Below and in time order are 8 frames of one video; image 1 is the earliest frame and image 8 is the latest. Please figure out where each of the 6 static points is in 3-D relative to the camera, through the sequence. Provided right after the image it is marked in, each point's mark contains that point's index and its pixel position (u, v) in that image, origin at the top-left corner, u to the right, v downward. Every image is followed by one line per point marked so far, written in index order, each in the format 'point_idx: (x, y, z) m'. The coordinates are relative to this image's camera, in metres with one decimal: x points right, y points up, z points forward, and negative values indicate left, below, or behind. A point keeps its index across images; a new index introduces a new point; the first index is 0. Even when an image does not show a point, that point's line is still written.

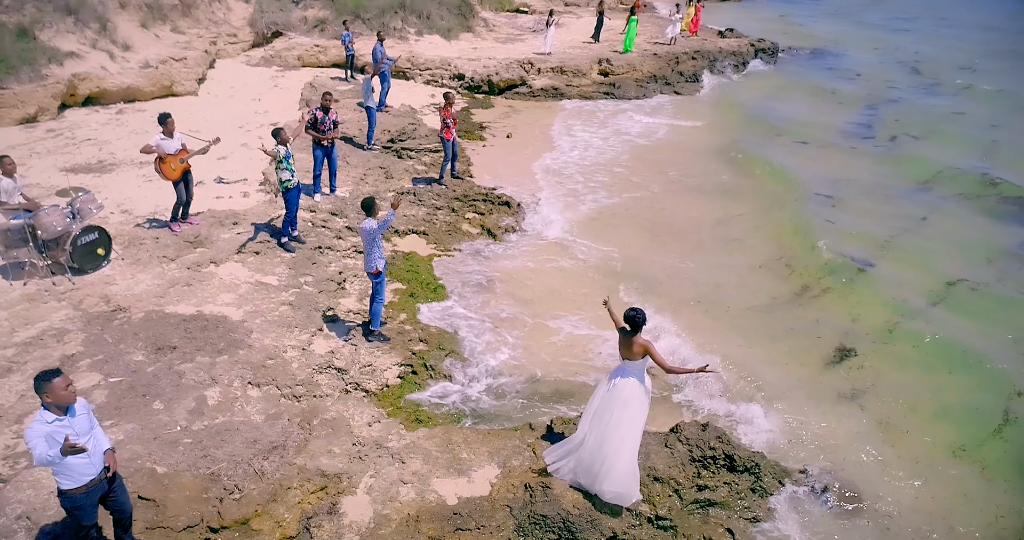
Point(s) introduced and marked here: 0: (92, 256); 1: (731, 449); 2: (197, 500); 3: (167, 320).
0: (-4.3, +0.1, +7.5) m
1: (+1.7, -1.5, +5.9) m
2: (-2.1, -1.5, +4.8) m
3: (-3.3, -0.5, +6.9) m
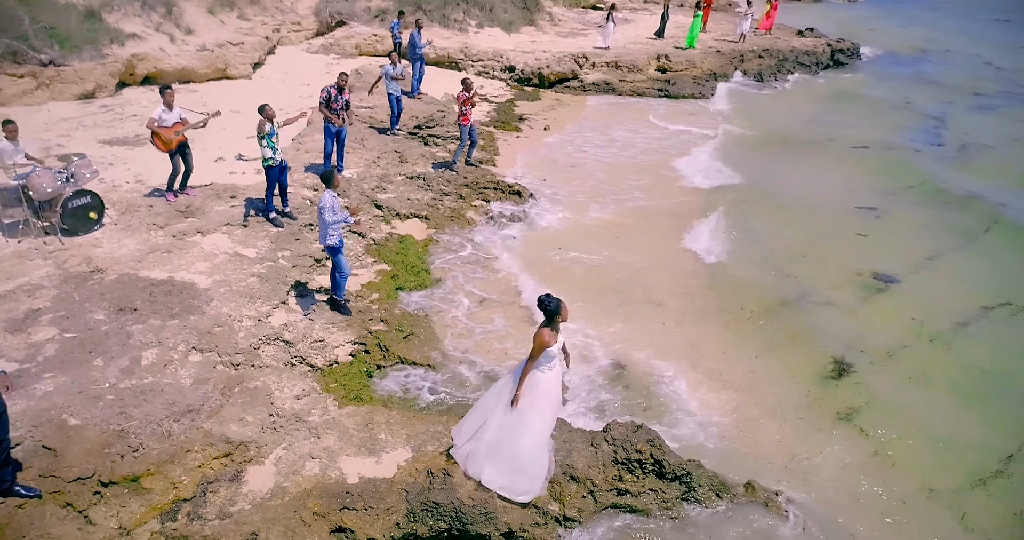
0: (-4.6, +0.5, +7.8) m
1: (+1.1, -1.4, +5.5) m
2: (-2.9, -1.2, +4.9) m
3: (-3.7, -0.1, +7.1) m
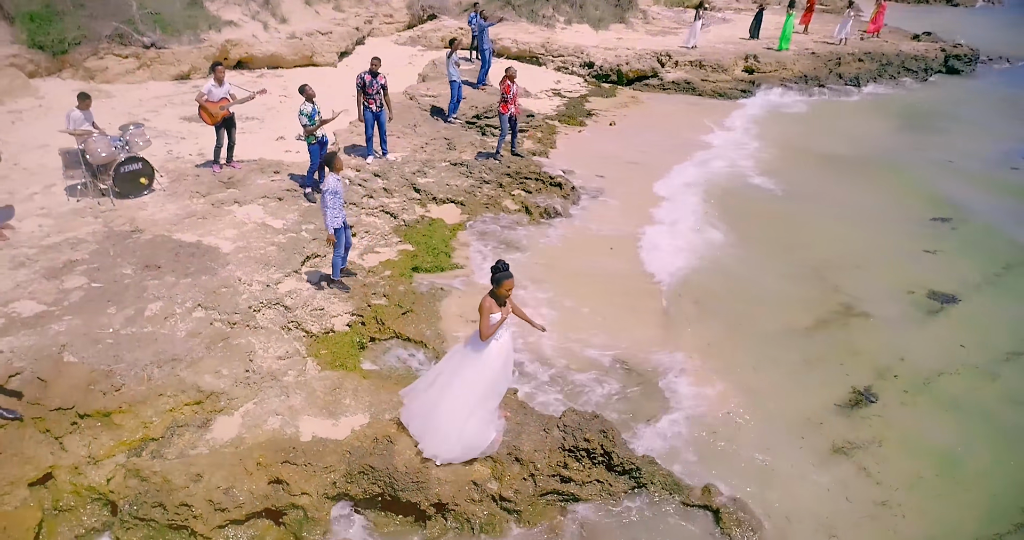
0: (-4.4, +1.0, +8.5) m
1: (+0.7, -1.3, +5.4) m
2: (-3.2, -0.9, +5.4) m
3: (-3.7, +0.3, +7.7) m
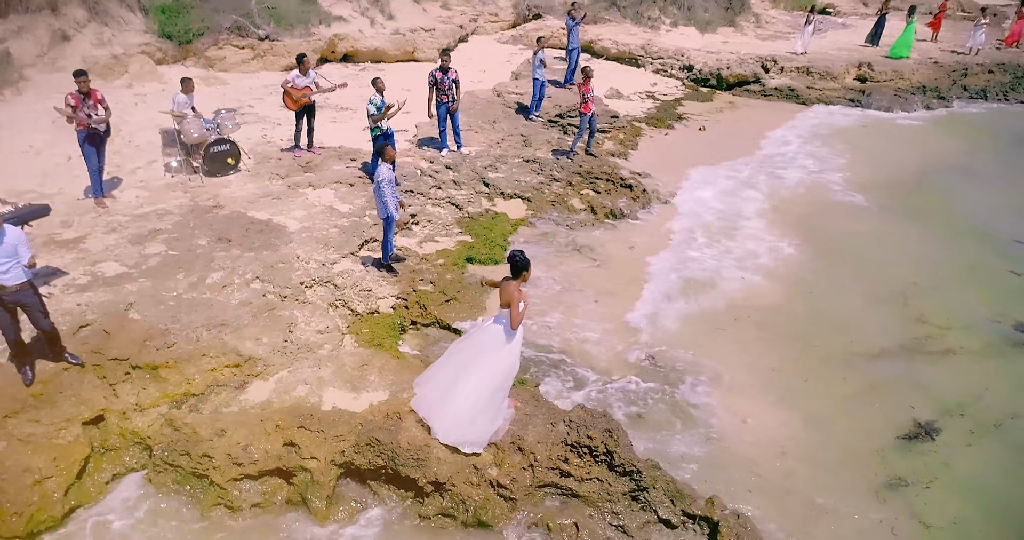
0: (-3.7, +1.4, +9.2) m
1: (+0.8, -1.3, +5.3) m
2: (-3.1, -0.6, +6.0) m
3: (-3.1, +0.6, +8.3) m
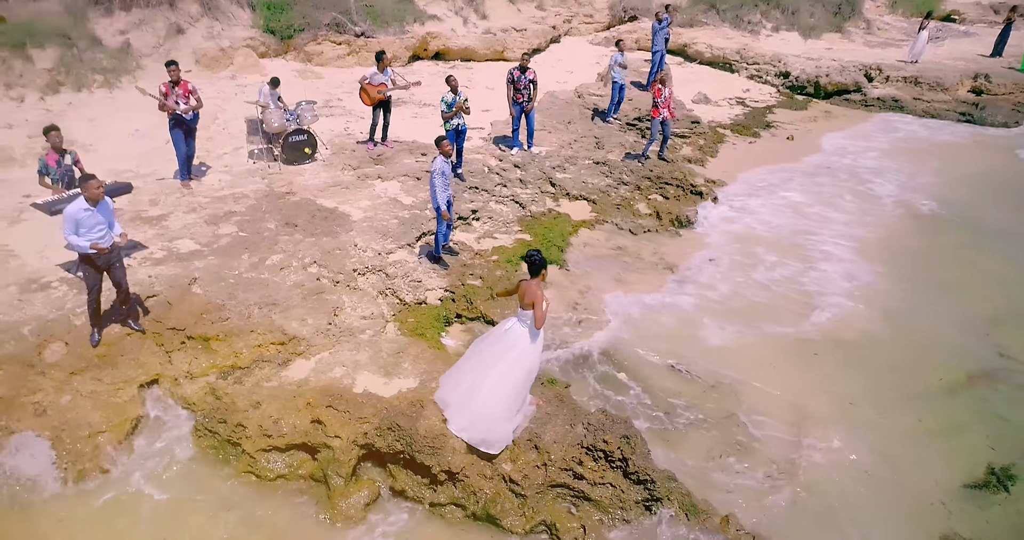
0: (-2.8, +1.6, +9.7) m
1: (+0.9, -1.3, +5.3) m
2: (-2.8, -0.4, +6.4) m
3: (-2.4, +0.8, +8.7) m
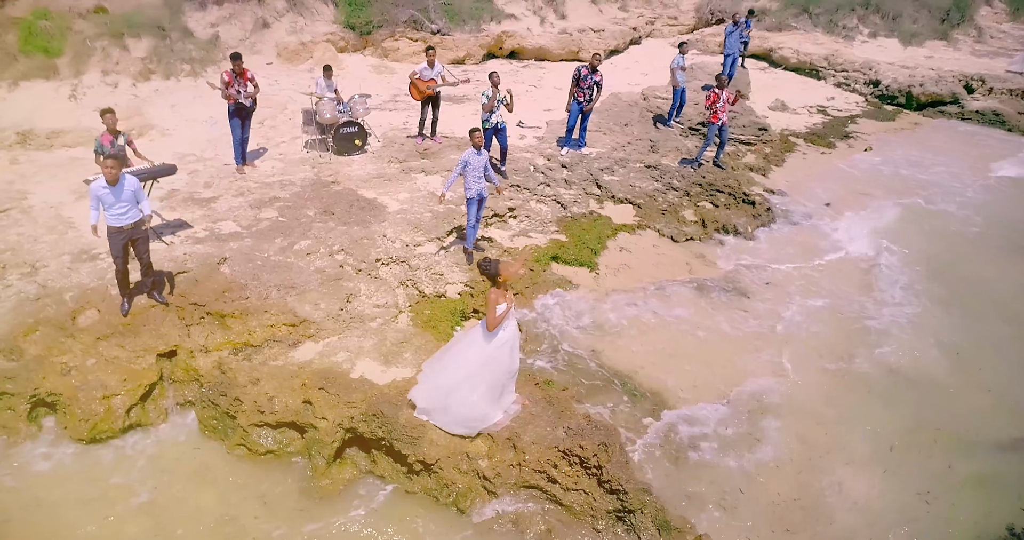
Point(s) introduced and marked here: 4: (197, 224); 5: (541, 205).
0: (-2.2, +1.7, +10.0) m
1: (+0.7, -1.4, +5.1) m
2: (-2.8, -0.2, +6.7) m
3: (-2.0, +0.9, +8.9) m
4: (-3.5, +0.5, +8.1) m
5: (+0.4, +0.9, +9.6) m
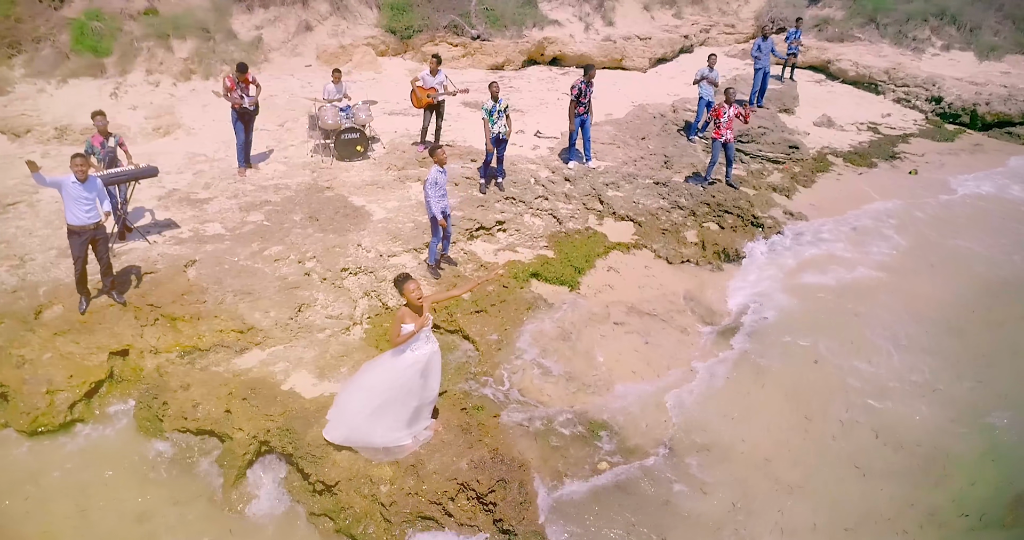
0: (-2.2, +1.7, +10.0) m
1: (0.0, -1.6, +4.9) m
2: (-3.2, -0.2, +6.9) m
3: (-2.2, +0.8, +9.0) m
4: (-3.8, +0.5, +8.4) m
5: (+0.3, +0.7, +9.4) m
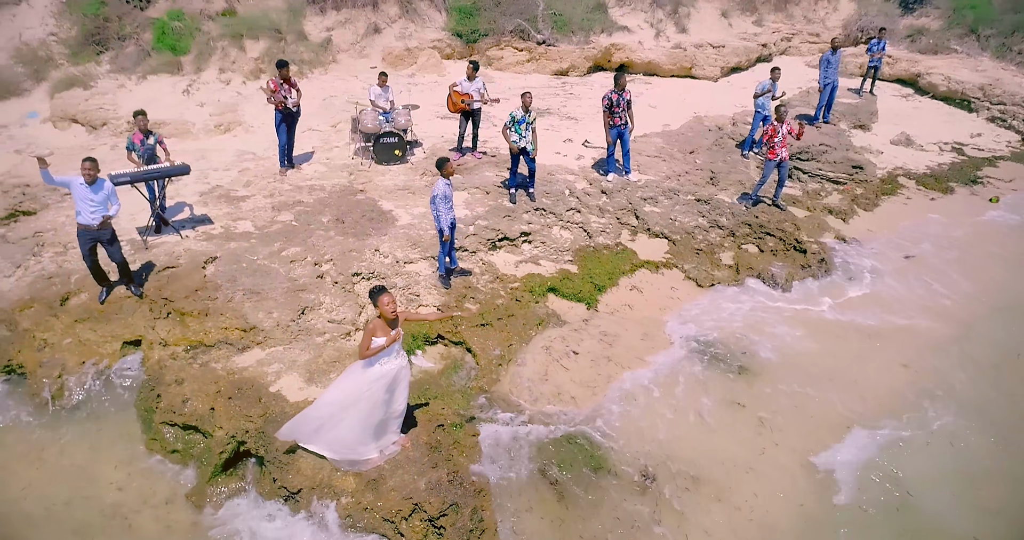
0: (-1.7, +1.6, +10.1) m
1: (-0.3, -1.7, +4.8) m
2: (-3.2, -0.2, +7.1) m
3: (-1.8, +0.8, +9.1) m
4: (-3.5, +0.6, +8.7) m
5: (+0.6, +0.5, +9.2) m
